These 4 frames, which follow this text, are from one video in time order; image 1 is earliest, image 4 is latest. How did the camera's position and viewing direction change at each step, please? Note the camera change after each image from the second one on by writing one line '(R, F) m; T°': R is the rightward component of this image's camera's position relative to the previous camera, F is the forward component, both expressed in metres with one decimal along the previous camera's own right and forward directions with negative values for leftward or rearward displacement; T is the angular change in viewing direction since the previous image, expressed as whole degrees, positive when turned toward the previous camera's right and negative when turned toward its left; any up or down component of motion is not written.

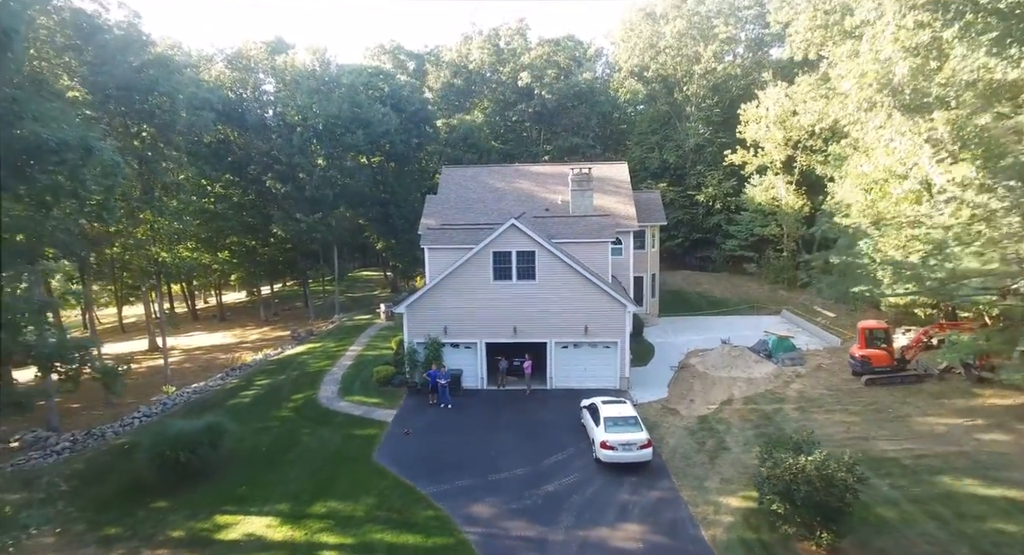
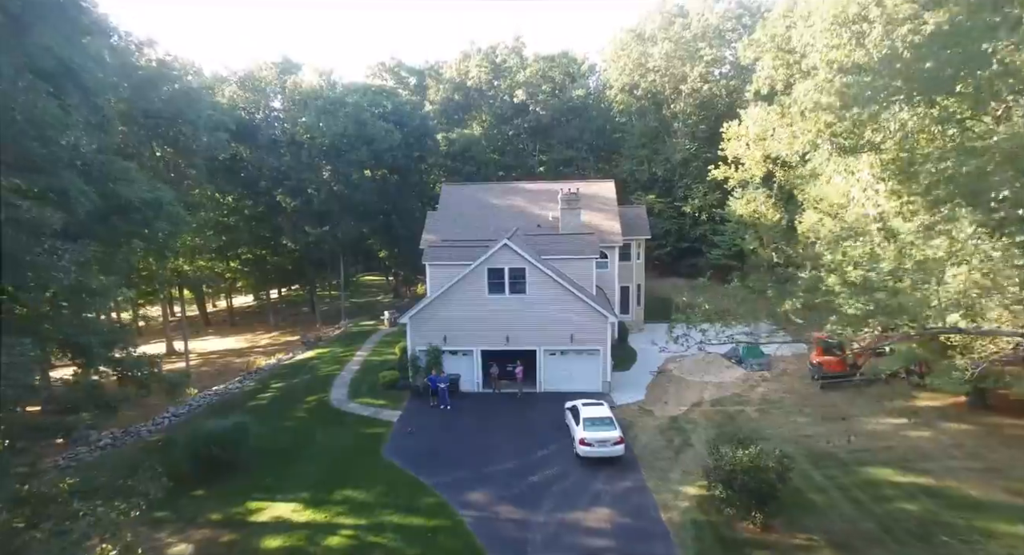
(+0.3, -2.1) m; 0°
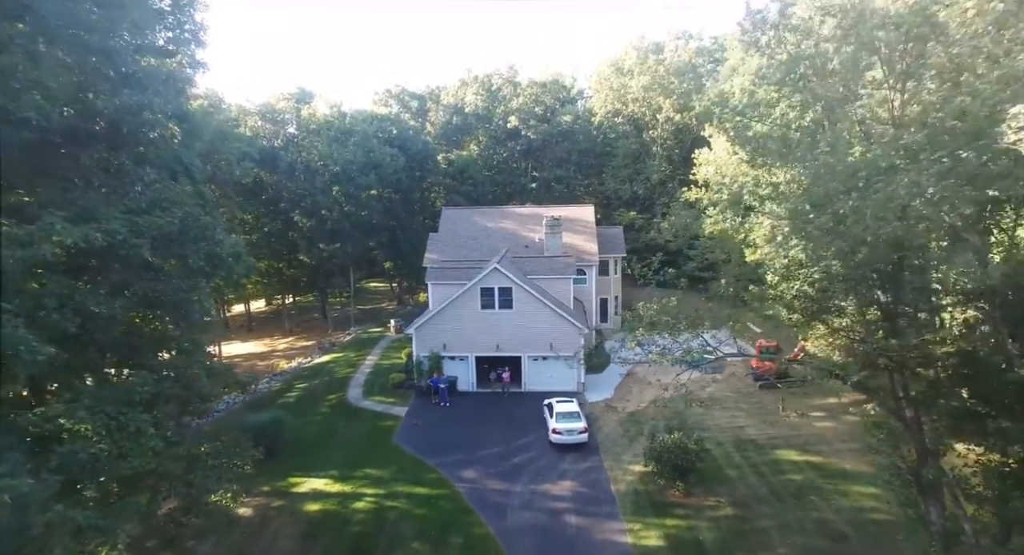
(+0.4, -3.9) m; 0°
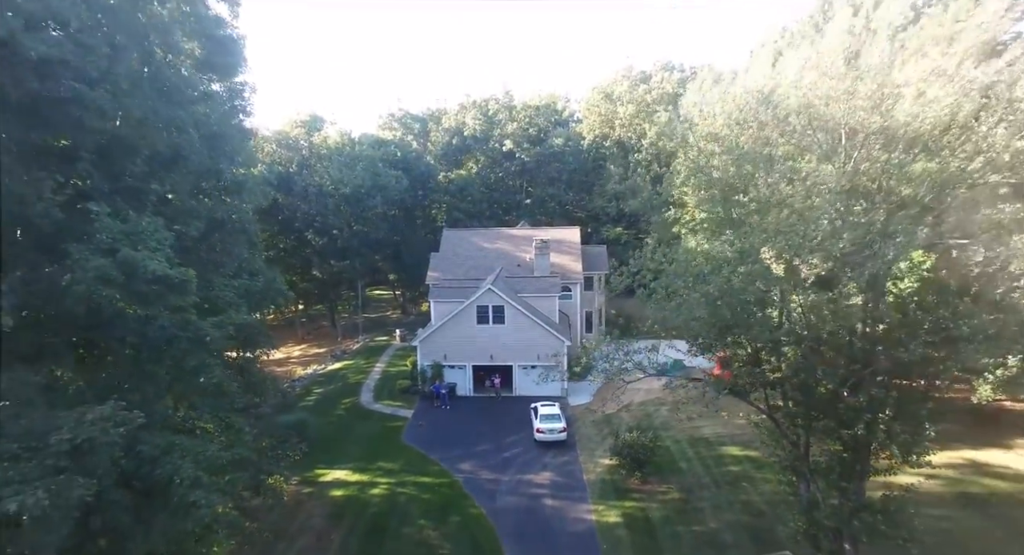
(+0.3, -3.6) m; 0°
